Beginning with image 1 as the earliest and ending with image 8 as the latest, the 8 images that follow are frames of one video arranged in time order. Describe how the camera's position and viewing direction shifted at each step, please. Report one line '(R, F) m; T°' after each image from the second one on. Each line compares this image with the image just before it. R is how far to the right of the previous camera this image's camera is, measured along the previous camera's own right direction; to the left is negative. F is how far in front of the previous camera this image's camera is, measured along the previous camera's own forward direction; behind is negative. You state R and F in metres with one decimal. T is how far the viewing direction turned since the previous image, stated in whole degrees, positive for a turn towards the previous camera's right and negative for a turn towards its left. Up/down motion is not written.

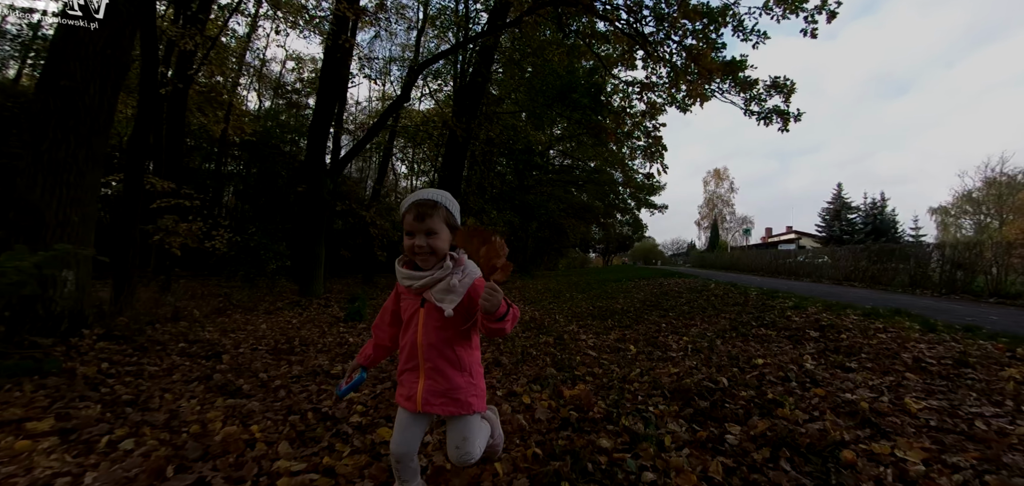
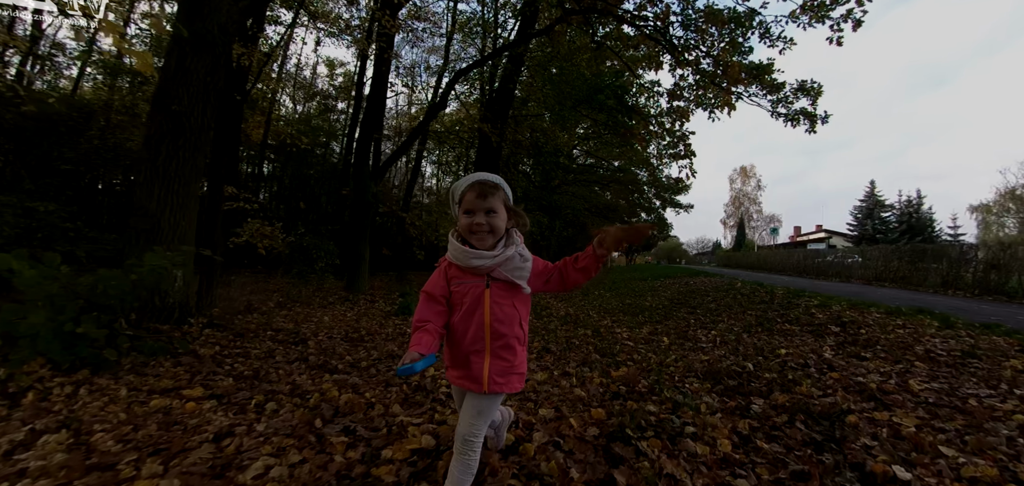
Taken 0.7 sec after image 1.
(-0.3, -0.6) m; -3°
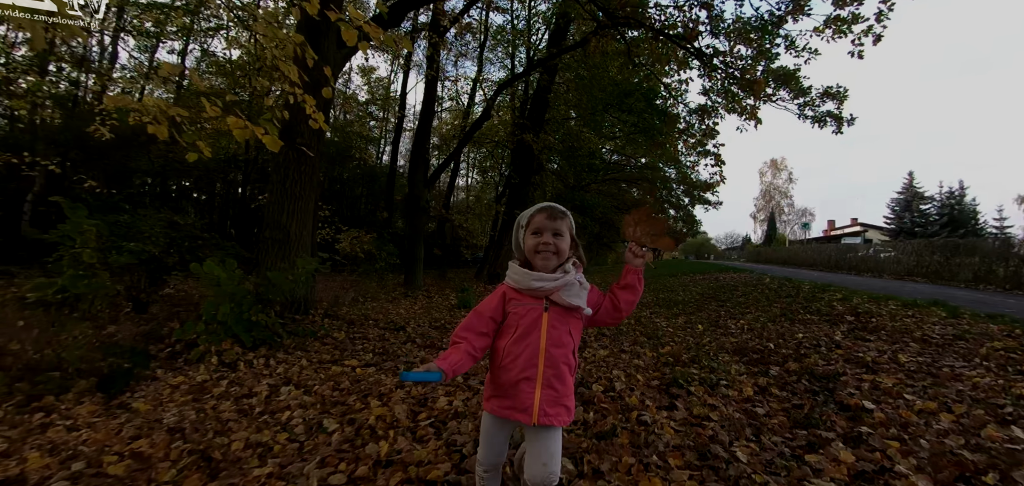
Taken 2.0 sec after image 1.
(-0.5, -1.1) m; -3°
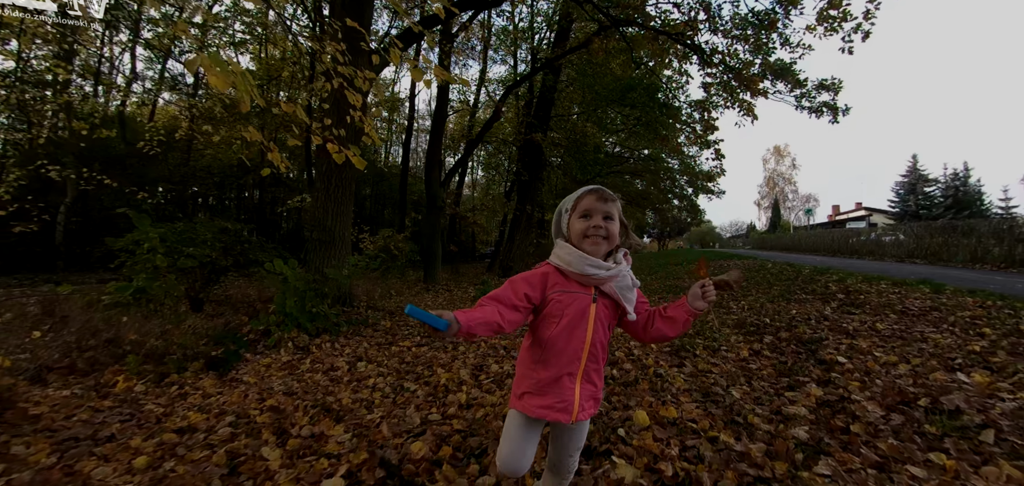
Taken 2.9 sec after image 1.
(-0.3, -0.7) m; -1°
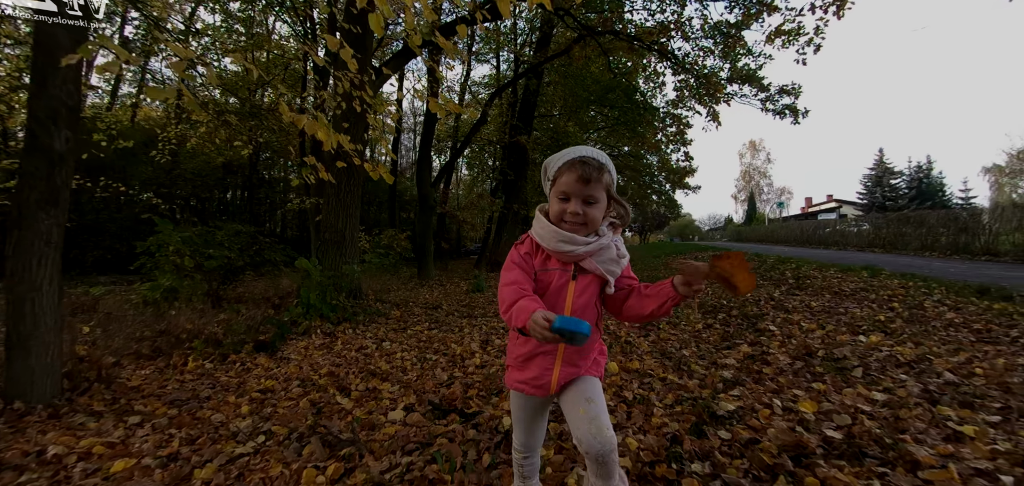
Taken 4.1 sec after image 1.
(-0.2, -0.9) m; +2°
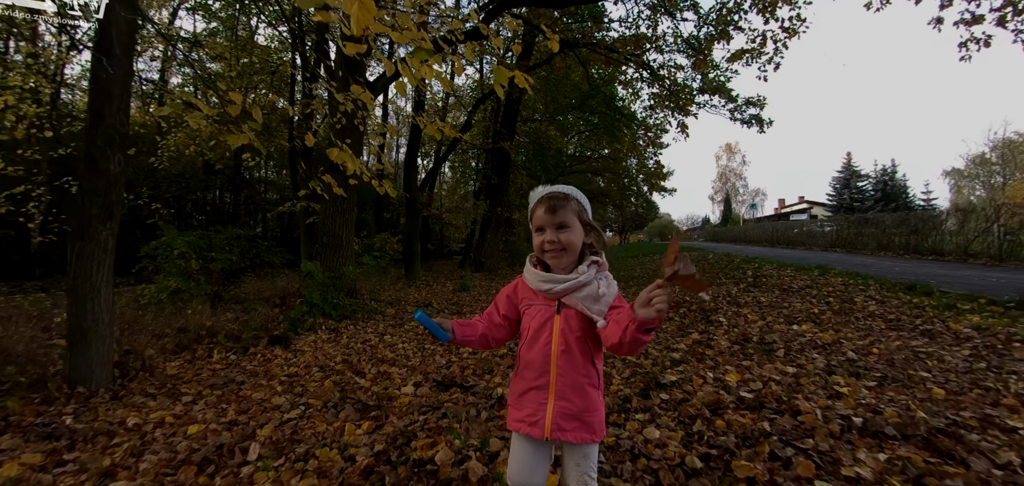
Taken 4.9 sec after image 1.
(-0.1, -0.7) m; +2°
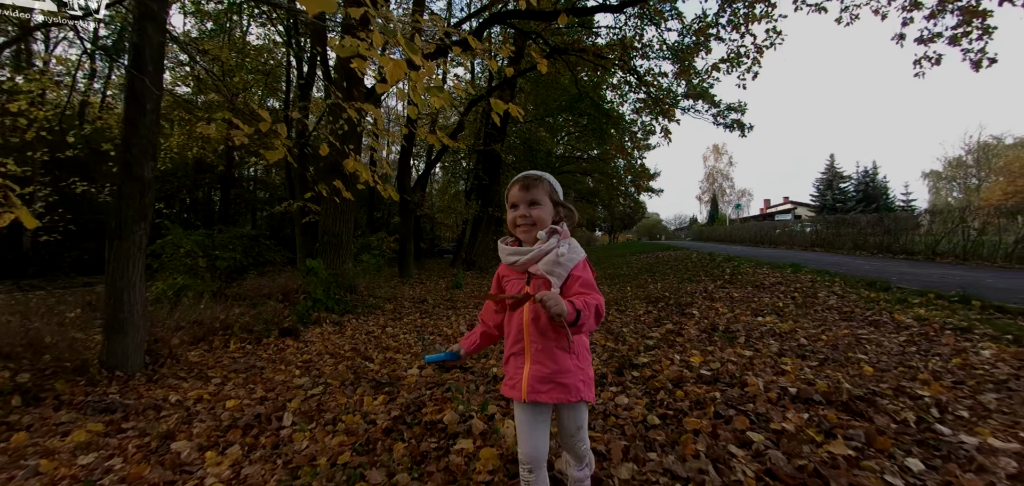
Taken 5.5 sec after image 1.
(0.0, -0.5) m; +1°
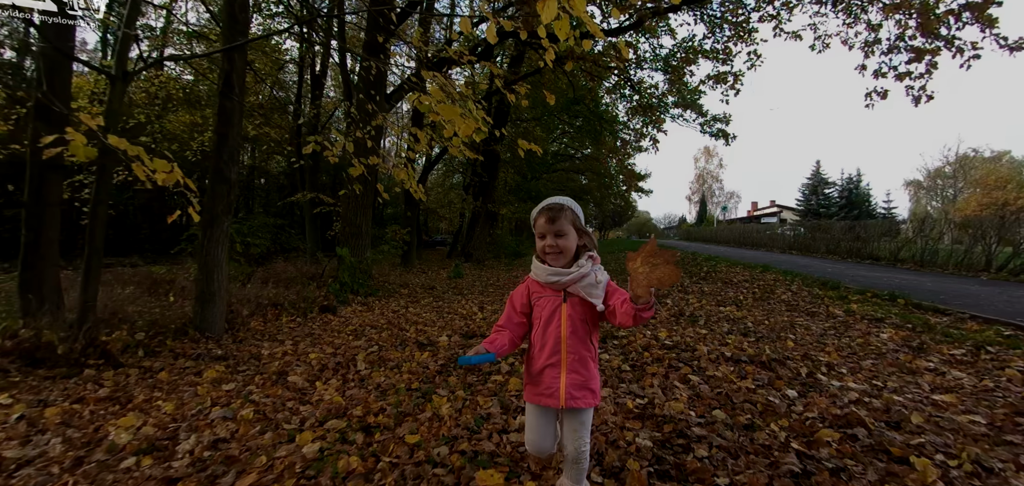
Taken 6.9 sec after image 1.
(-0.3, -1.2) m; +1°
